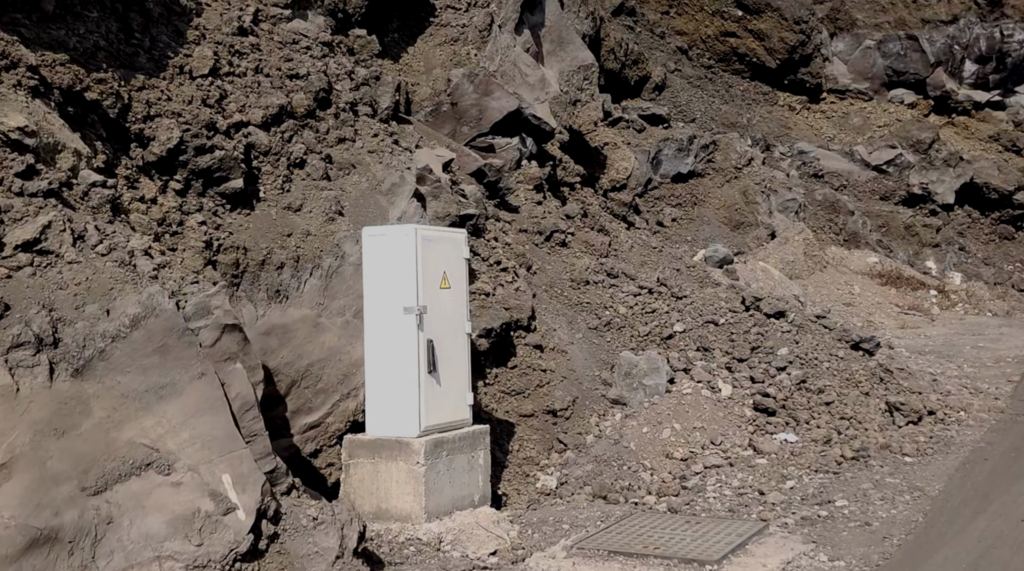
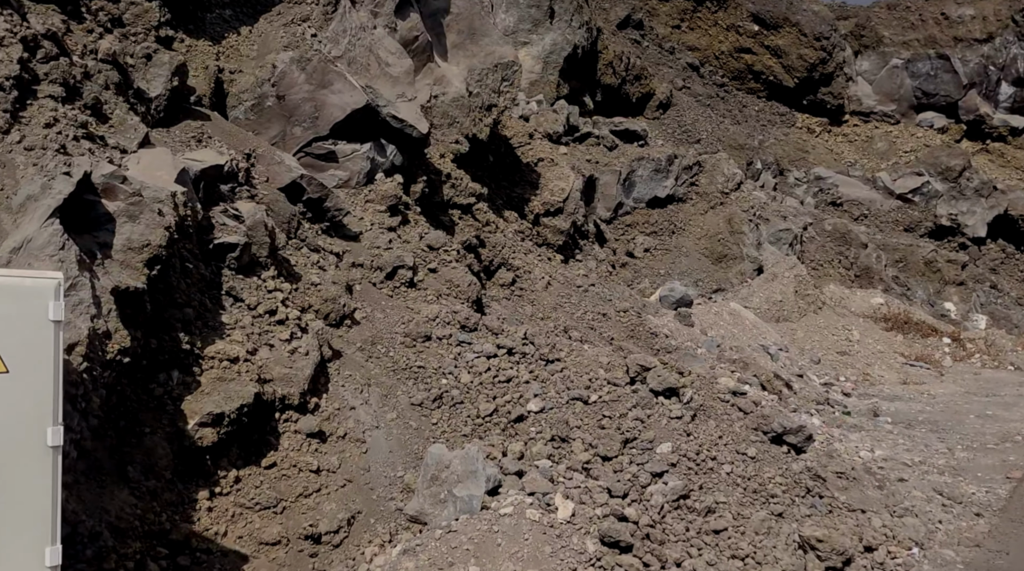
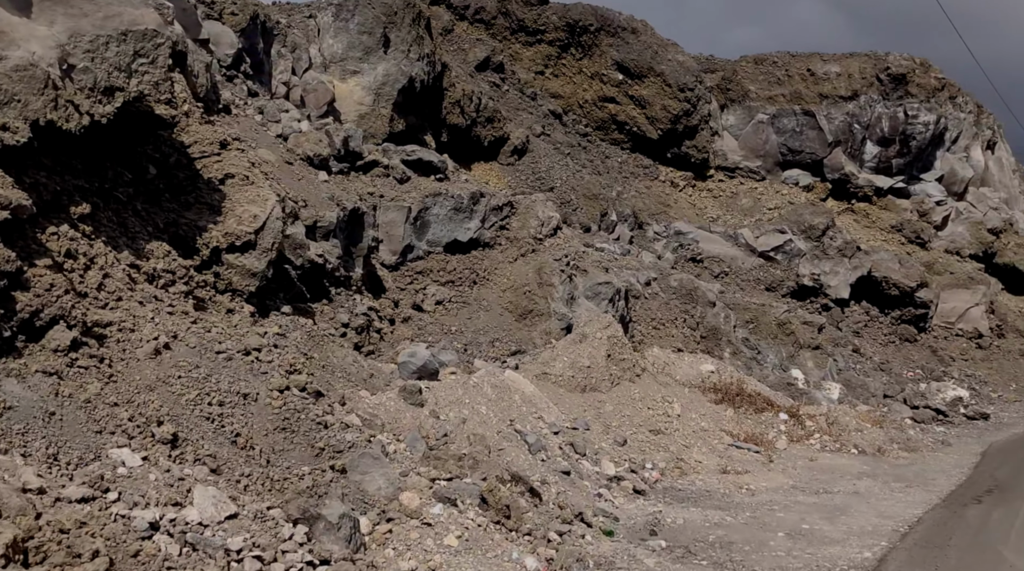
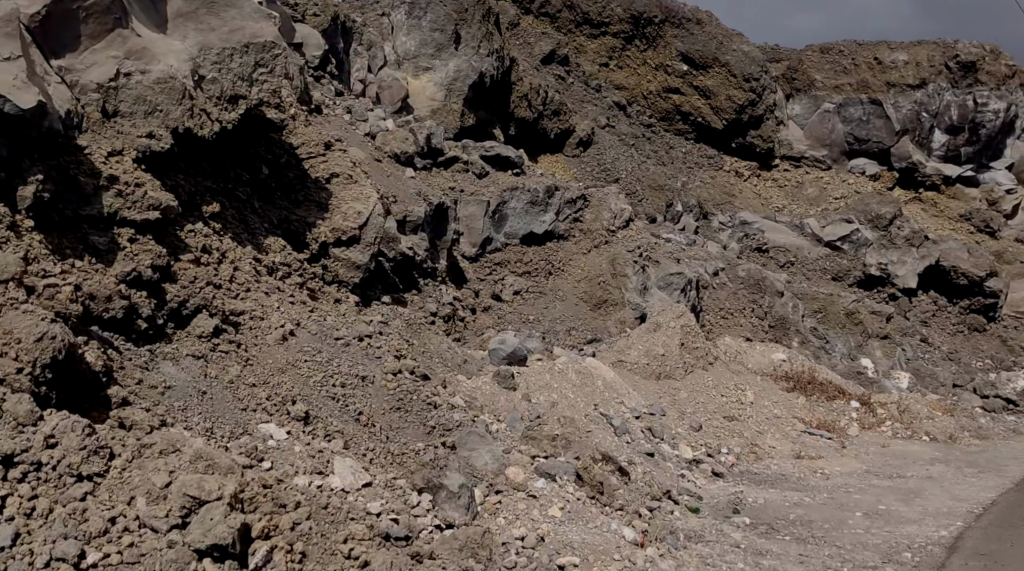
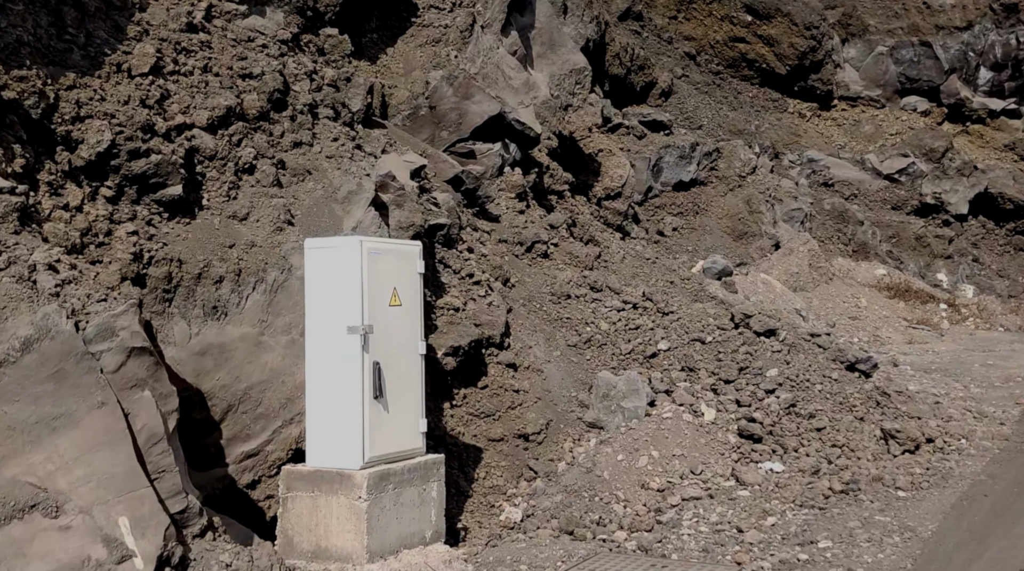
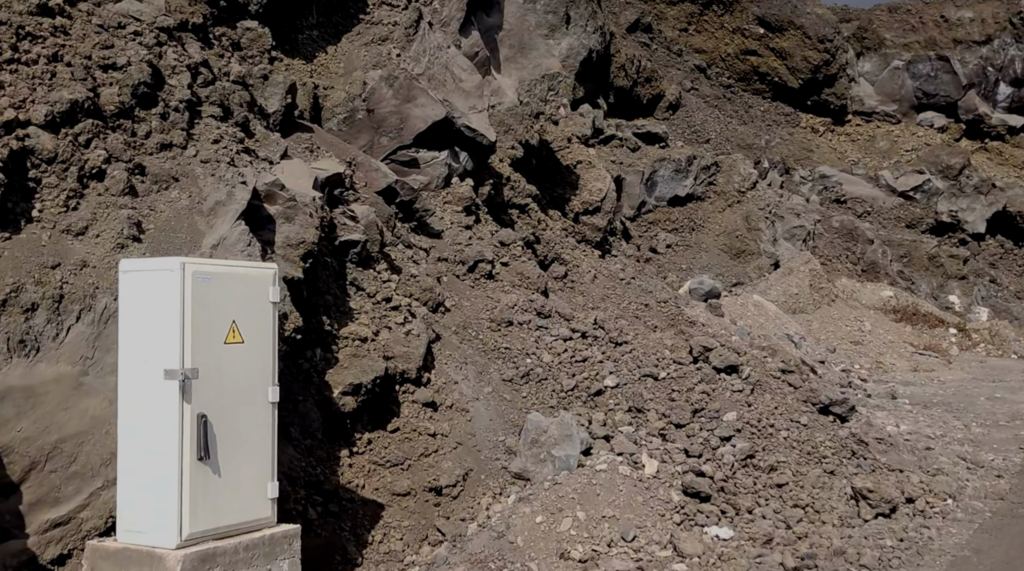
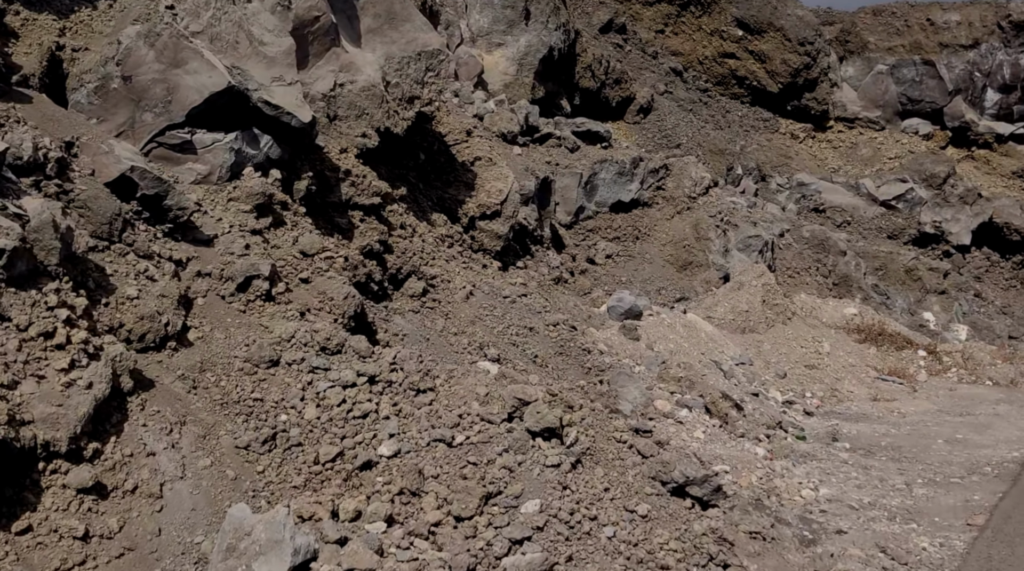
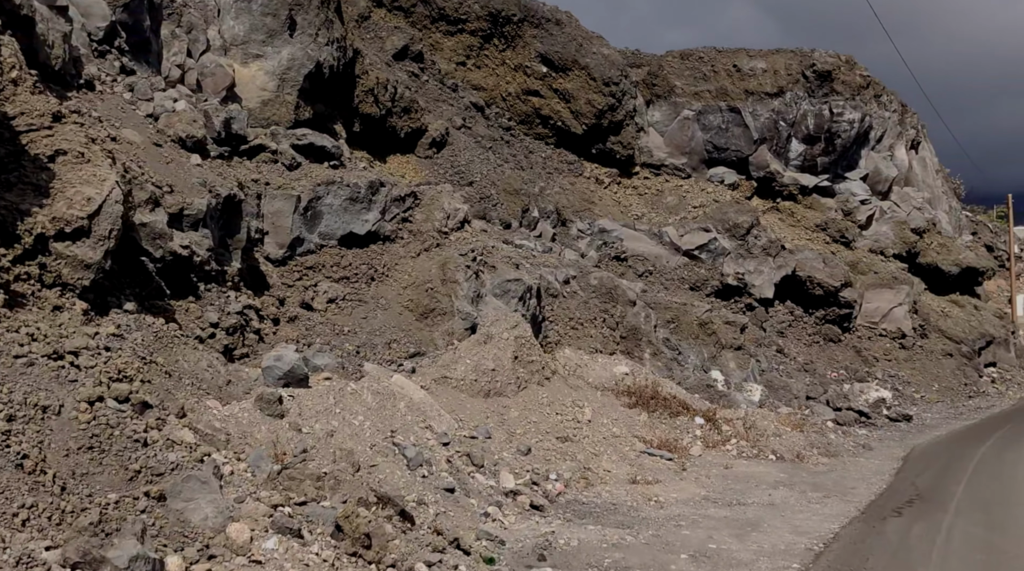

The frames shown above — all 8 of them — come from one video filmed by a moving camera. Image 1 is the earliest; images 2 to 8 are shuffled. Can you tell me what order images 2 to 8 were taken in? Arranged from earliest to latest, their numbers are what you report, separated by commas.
5, 6, 2, 7, 4, 3, 8
